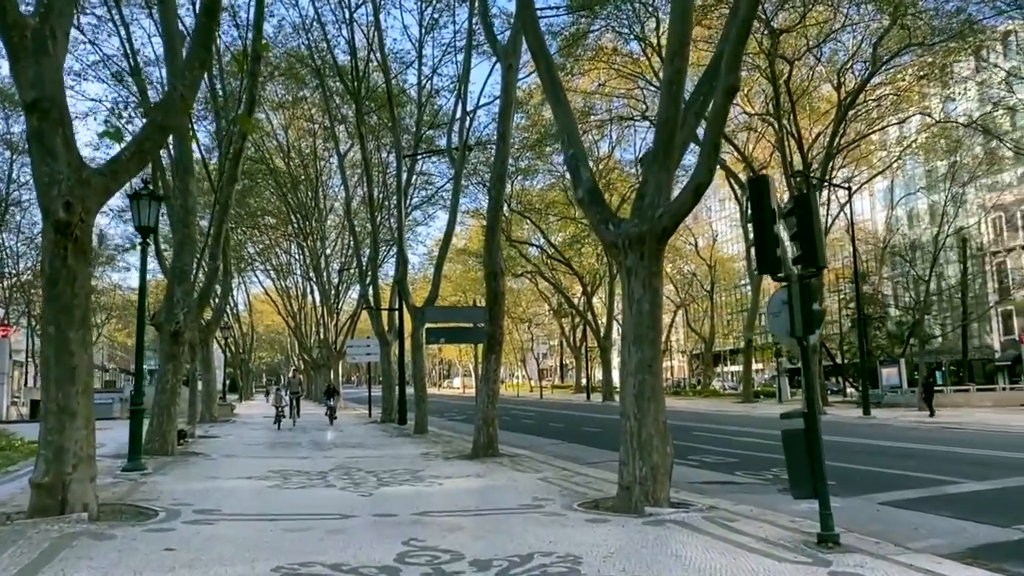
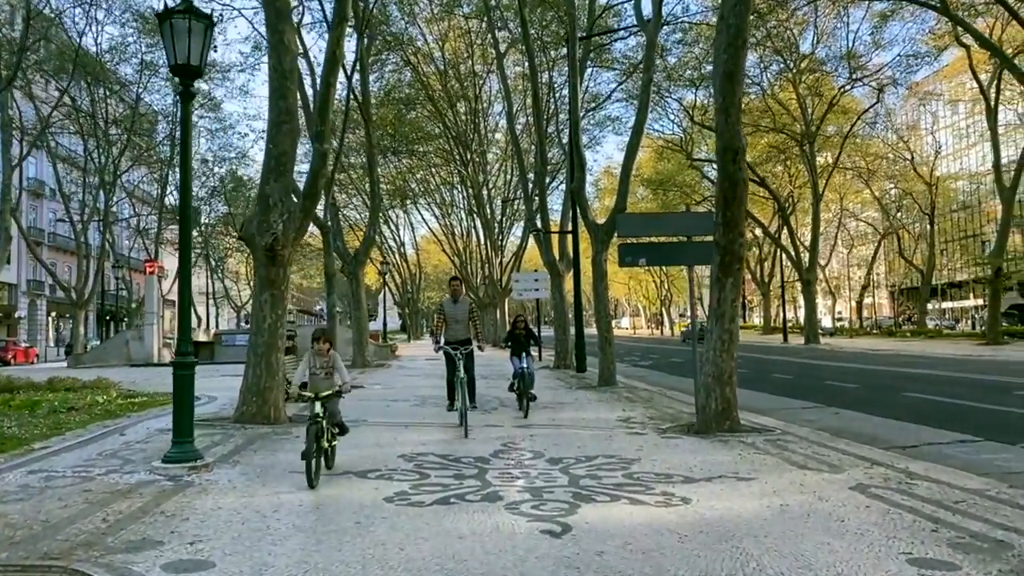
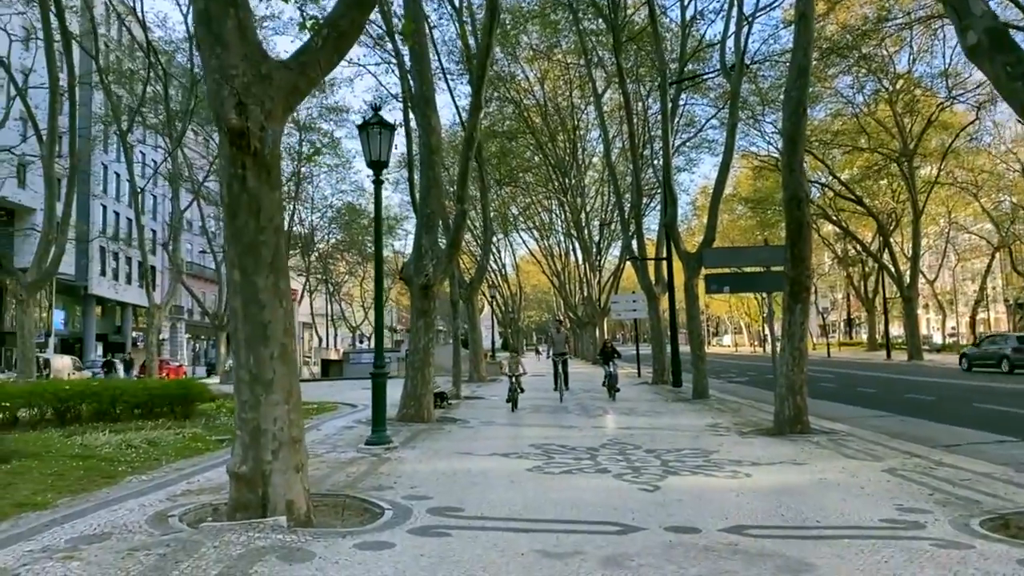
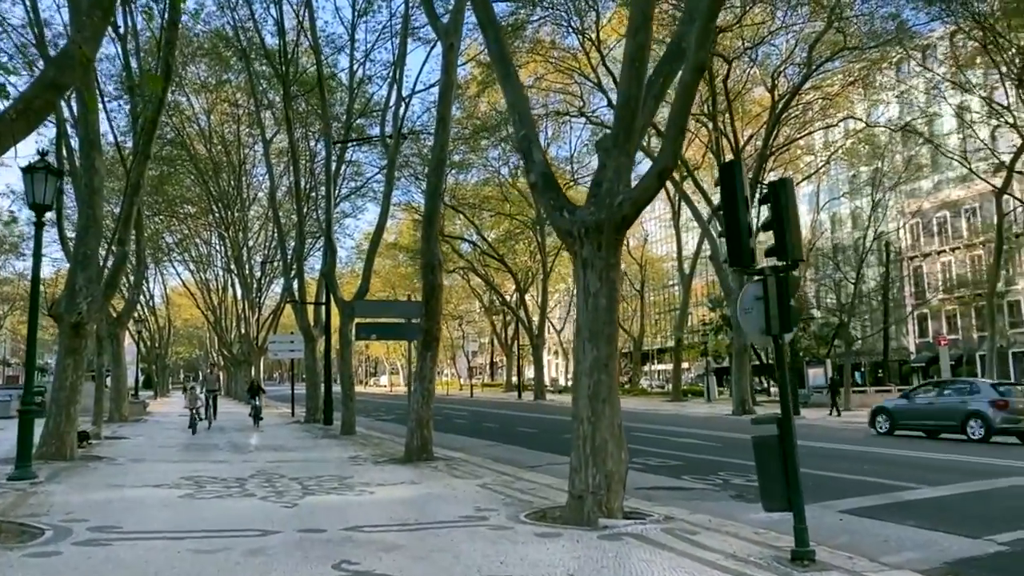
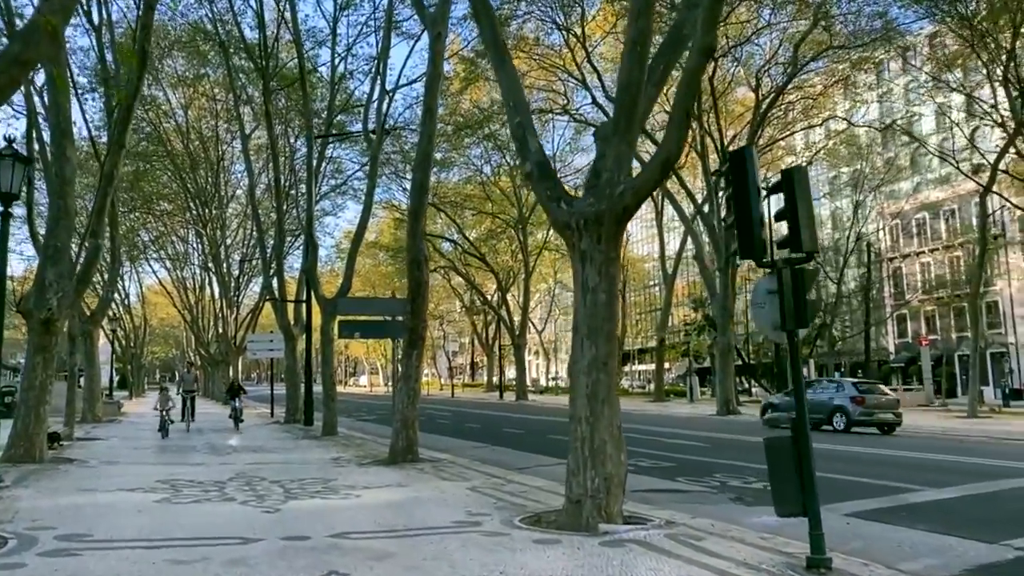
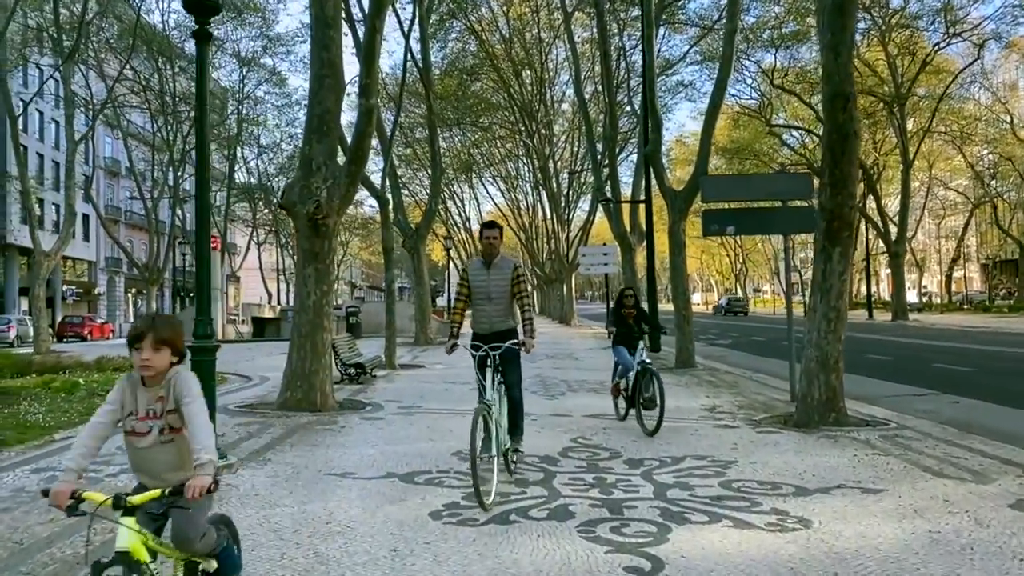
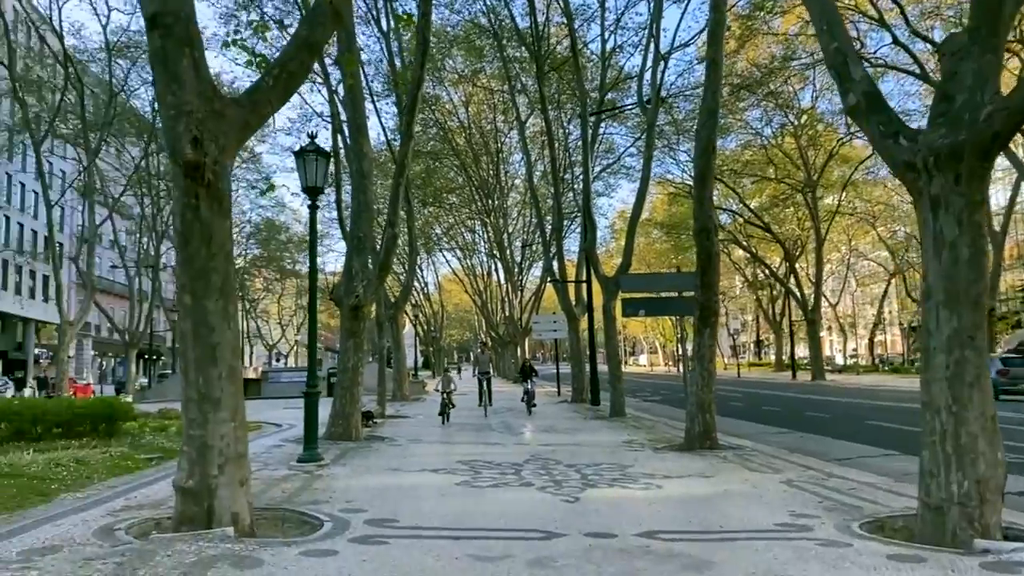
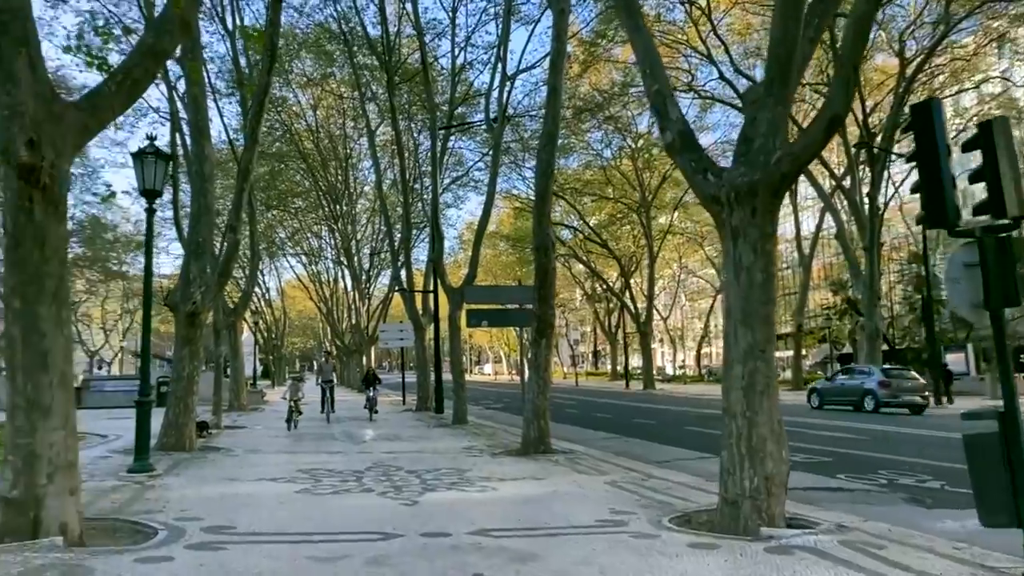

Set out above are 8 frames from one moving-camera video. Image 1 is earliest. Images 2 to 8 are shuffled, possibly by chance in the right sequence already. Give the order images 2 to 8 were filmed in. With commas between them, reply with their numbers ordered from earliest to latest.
4, 5, 8, 7, 3, 2, 6
